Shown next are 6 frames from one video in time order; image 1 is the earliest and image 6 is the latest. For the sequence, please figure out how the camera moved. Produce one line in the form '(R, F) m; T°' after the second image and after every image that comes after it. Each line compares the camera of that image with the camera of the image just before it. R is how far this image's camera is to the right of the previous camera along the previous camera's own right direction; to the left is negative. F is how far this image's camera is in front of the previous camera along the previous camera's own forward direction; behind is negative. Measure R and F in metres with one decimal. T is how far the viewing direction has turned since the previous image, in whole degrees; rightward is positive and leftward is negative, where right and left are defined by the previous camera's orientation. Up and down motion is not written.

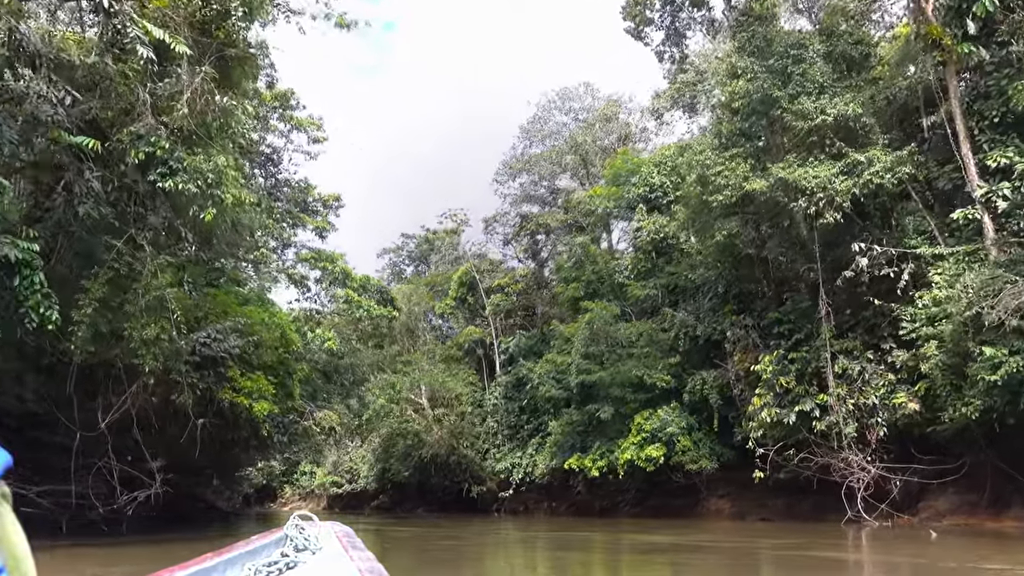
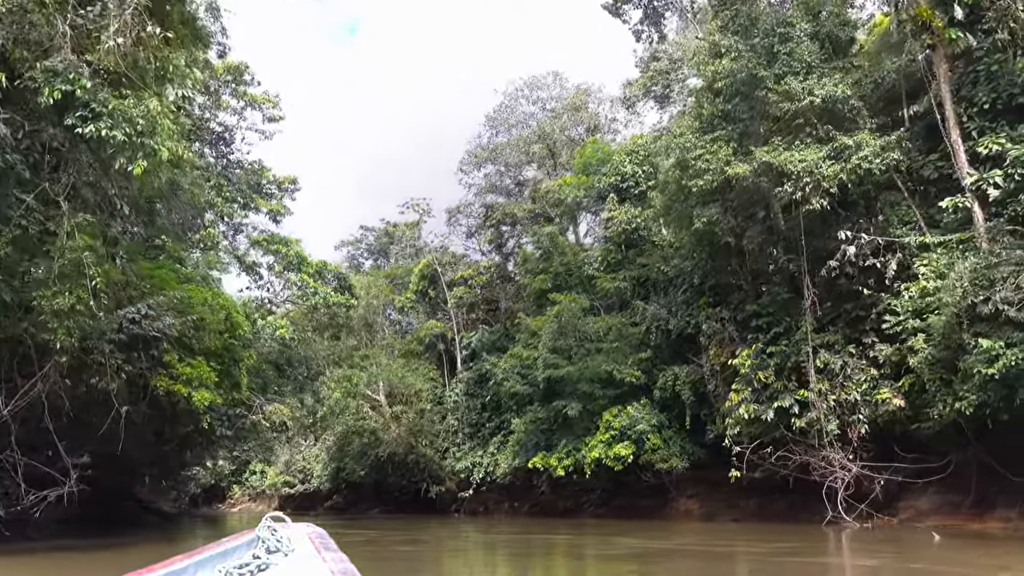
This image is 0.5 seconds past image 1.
(-0.1, +0.8) m; +3°
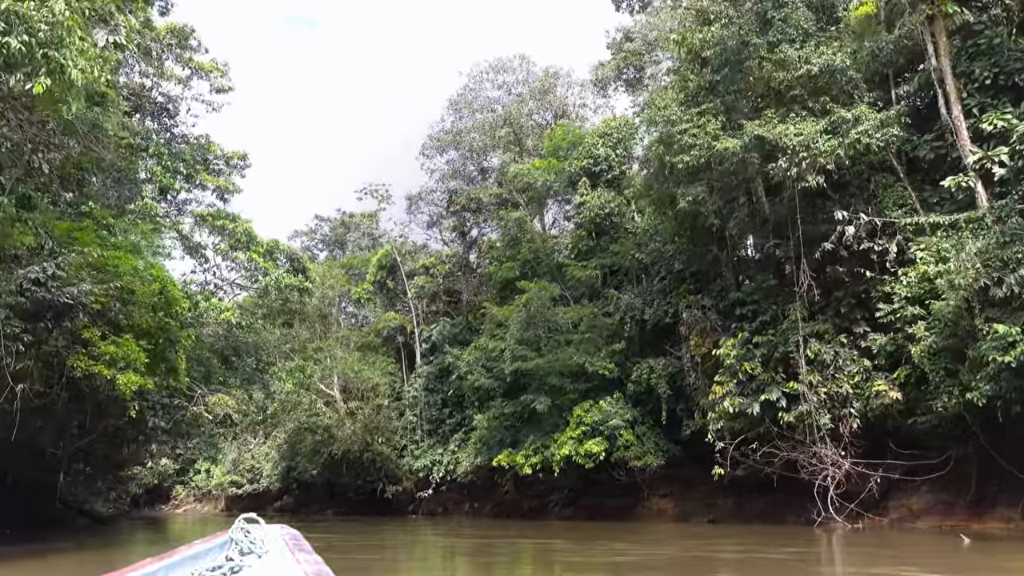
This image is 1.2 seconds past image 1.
(-0.2, +1.0) m; +3°
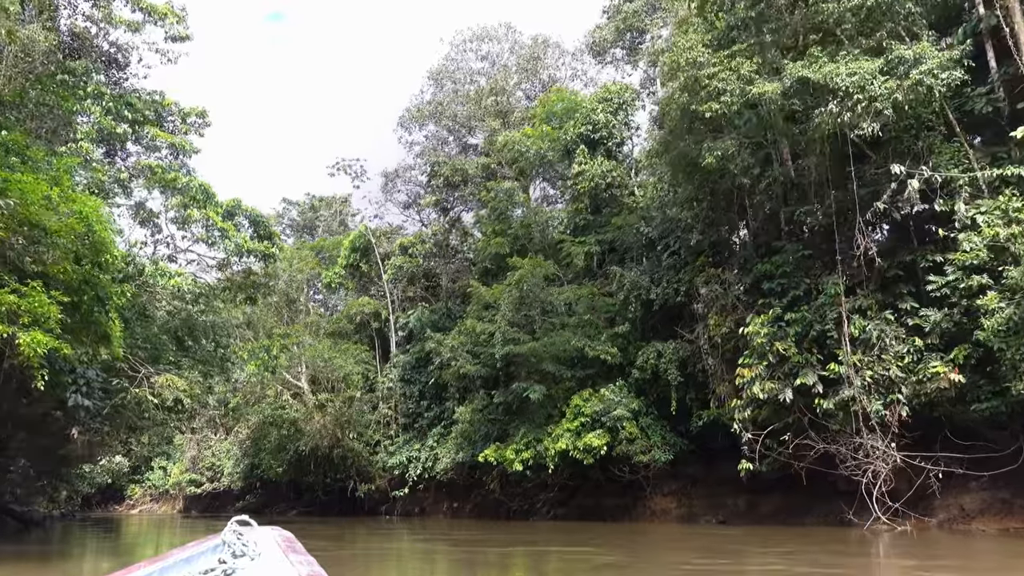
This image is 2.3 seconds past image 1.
(-0.4, +1.6) m; +2°
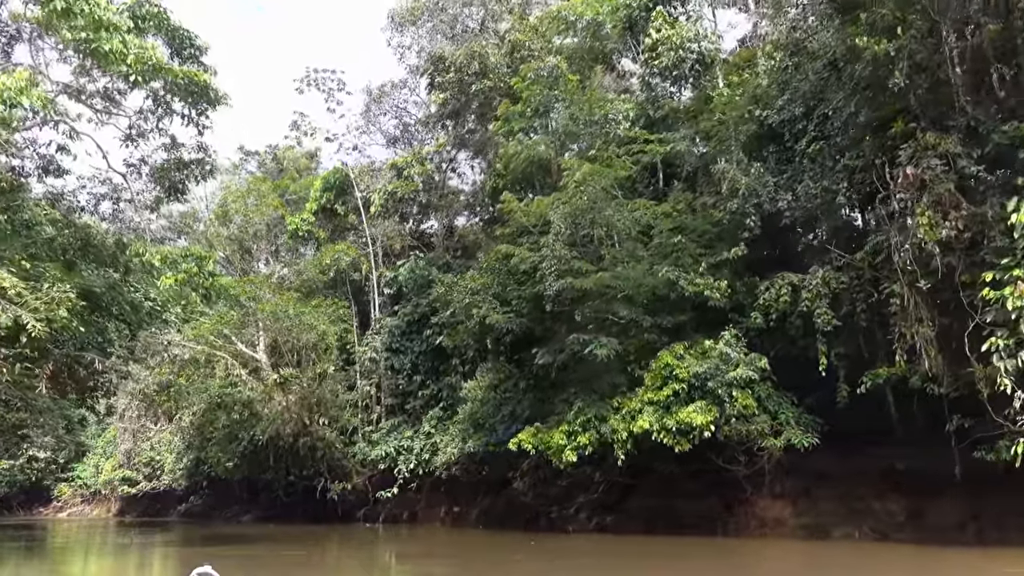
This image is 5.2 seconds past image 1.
(-1.1, +4.6) m; +3°
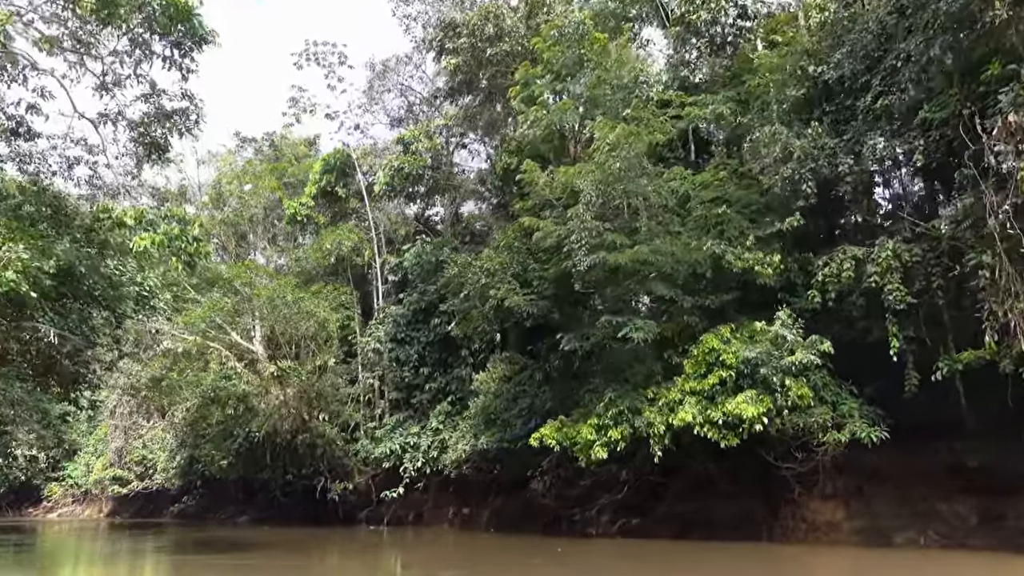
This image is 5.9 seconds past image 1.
(-0.3, +1.1) m; 0°
